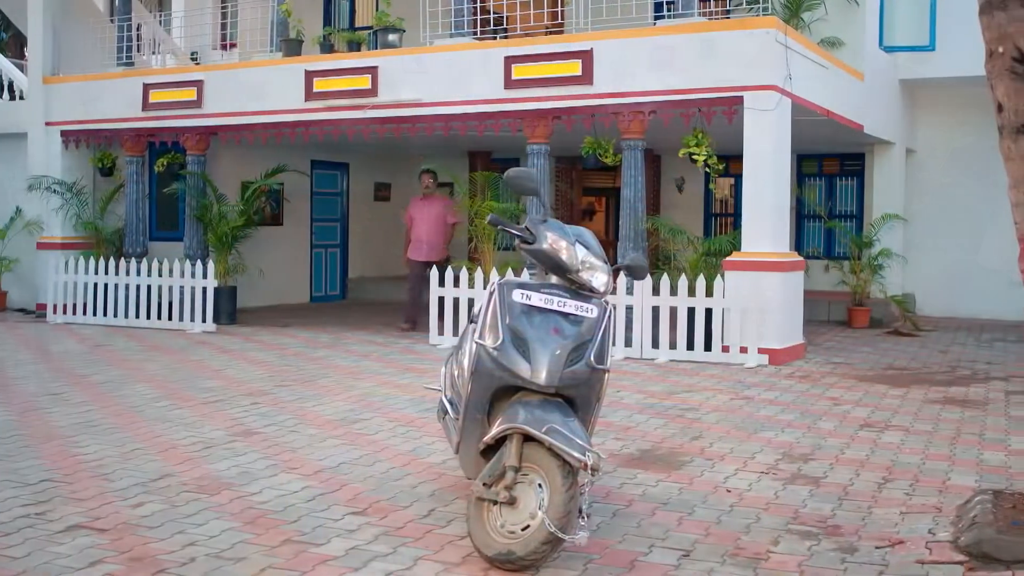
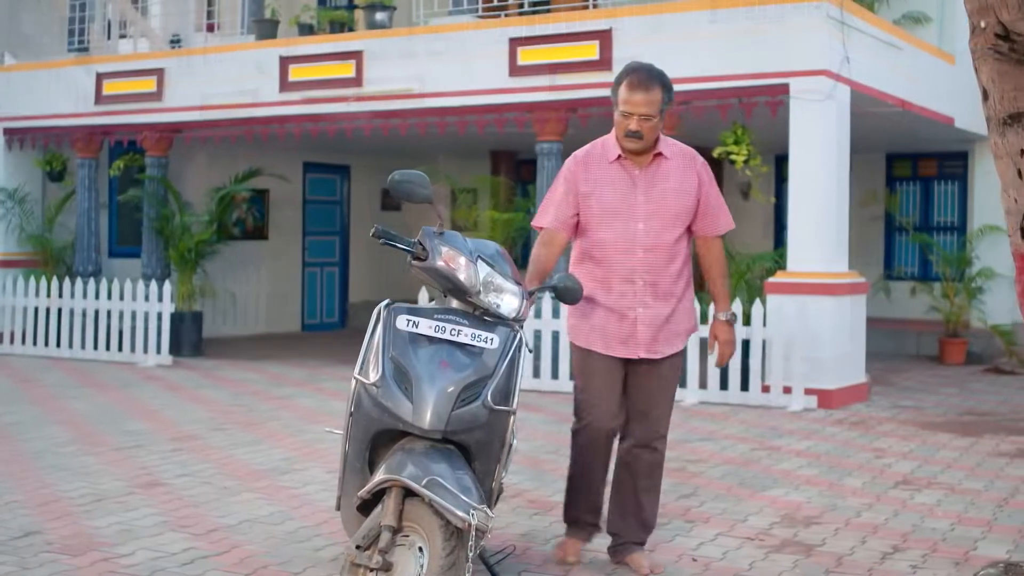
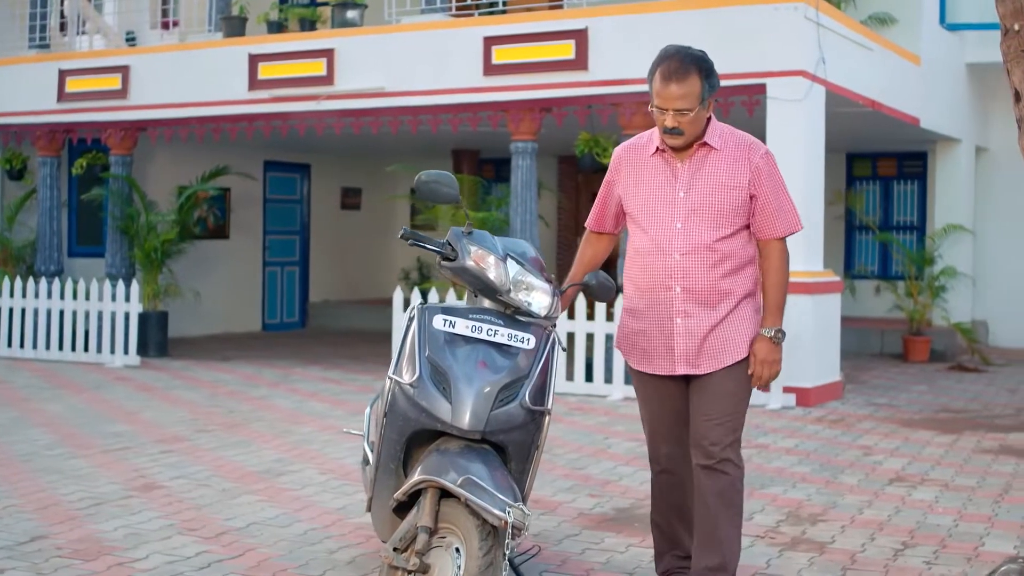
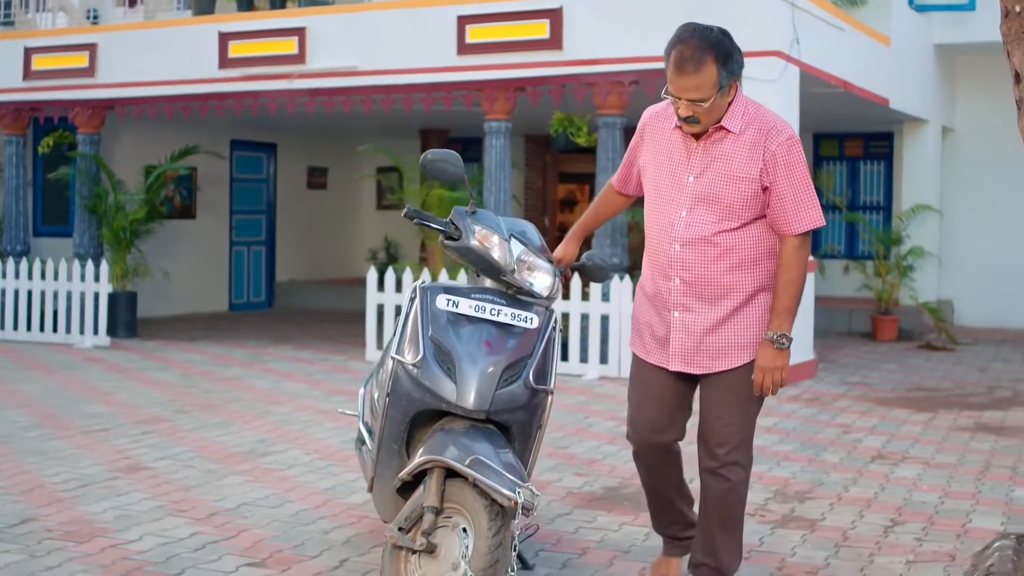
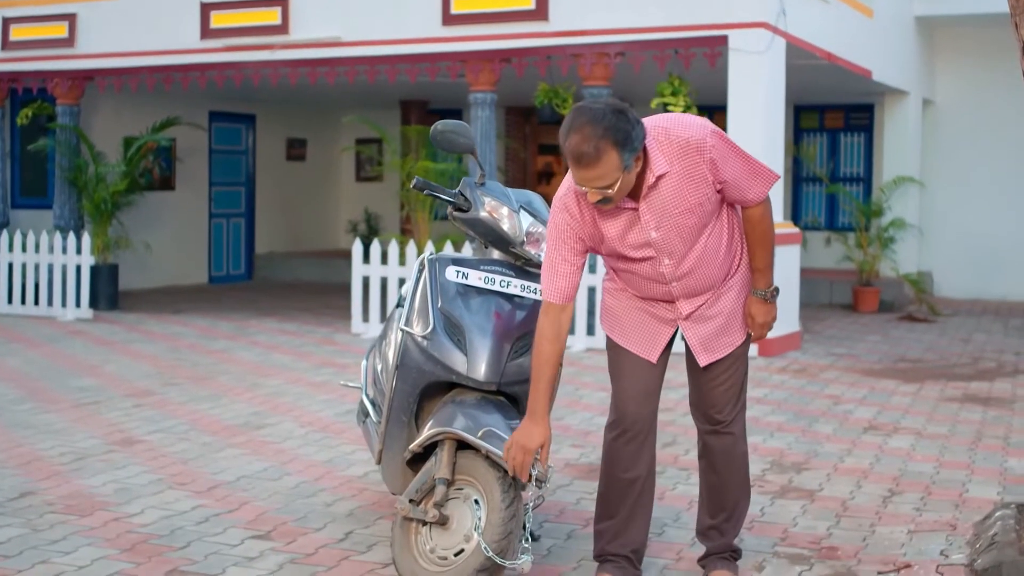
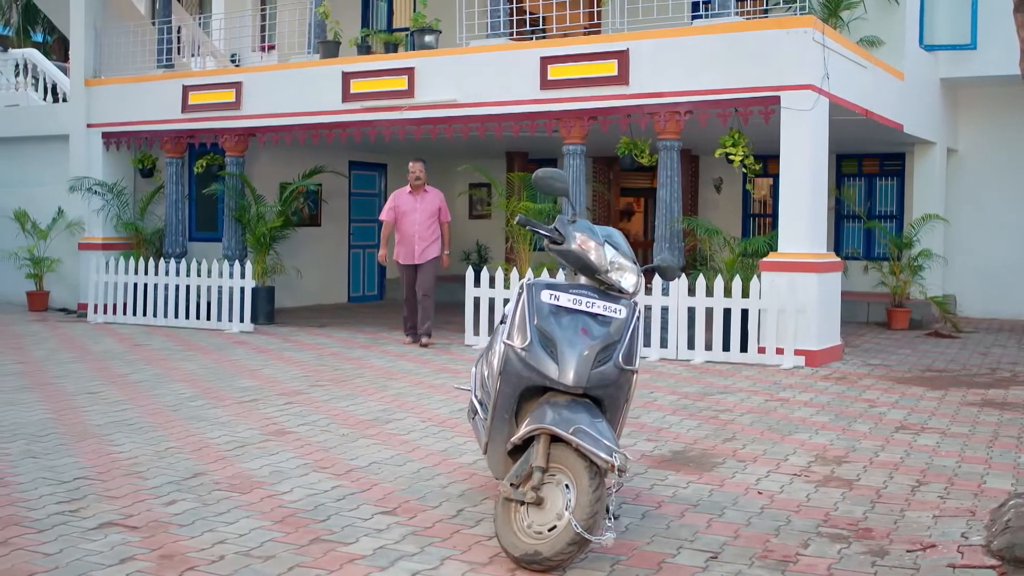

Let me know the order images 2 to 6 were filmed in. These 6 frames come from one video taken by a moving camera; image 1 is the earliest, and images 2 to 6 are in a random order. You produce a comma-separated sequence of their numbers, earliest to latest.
6, 2, 3, 4, 5
